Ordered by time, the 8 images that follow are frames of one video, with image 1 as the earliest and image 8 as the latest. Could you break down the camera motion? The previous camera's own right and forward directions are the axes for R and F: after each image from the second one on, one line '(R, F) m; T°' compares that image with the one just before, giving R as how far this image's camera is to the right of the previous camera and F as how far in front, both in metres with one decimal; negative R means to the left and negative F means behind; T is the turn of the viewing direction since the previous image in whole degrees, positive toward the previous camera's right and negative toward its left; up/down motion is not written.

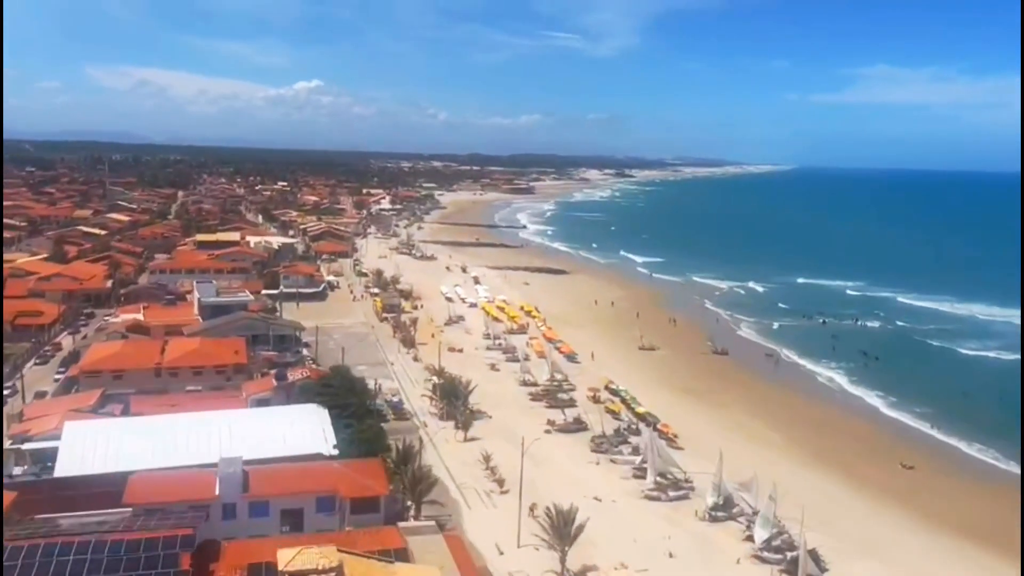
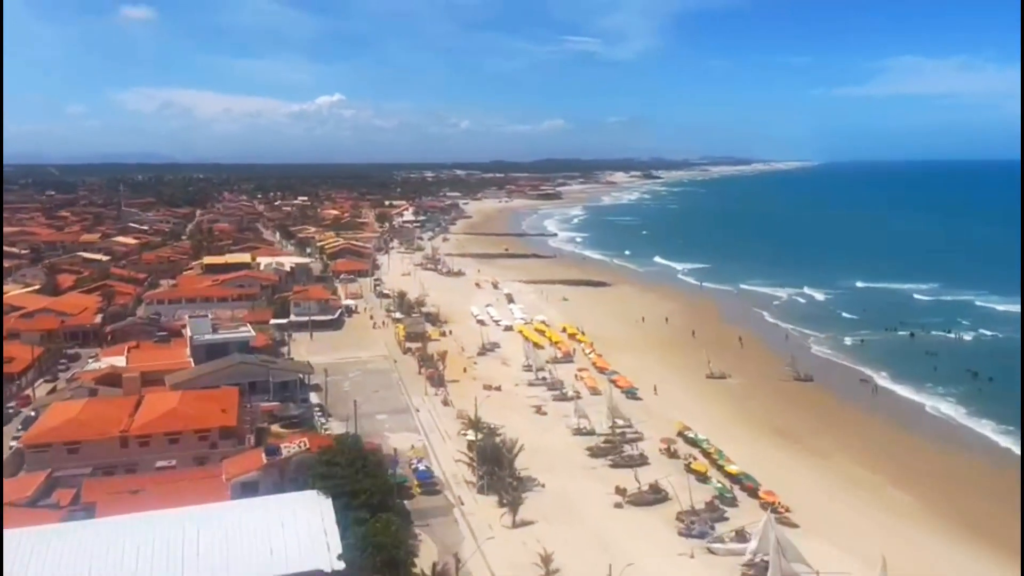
(-0.7, +6.0) m; -2°
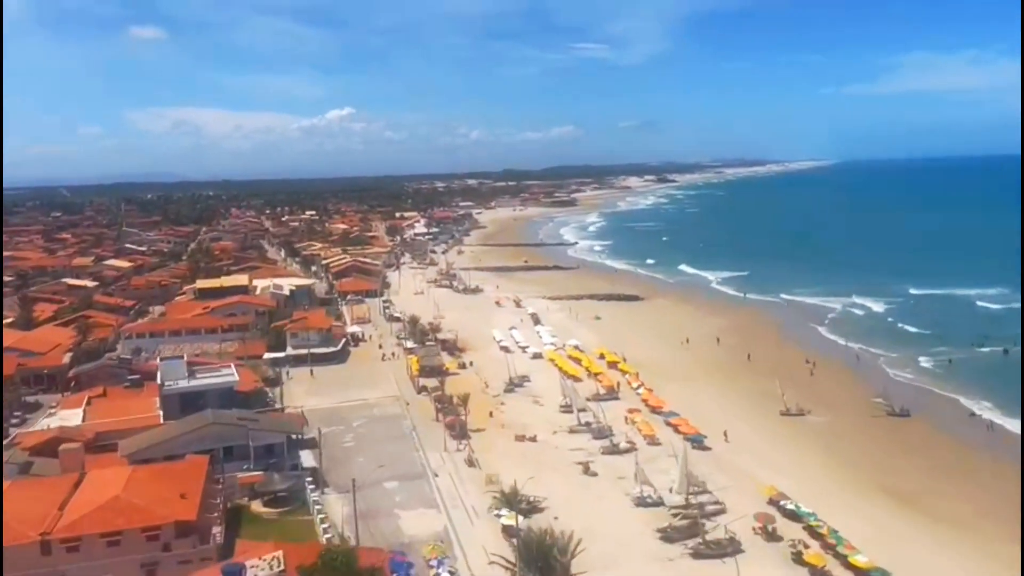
(-0.7, +5.8) m; -1°
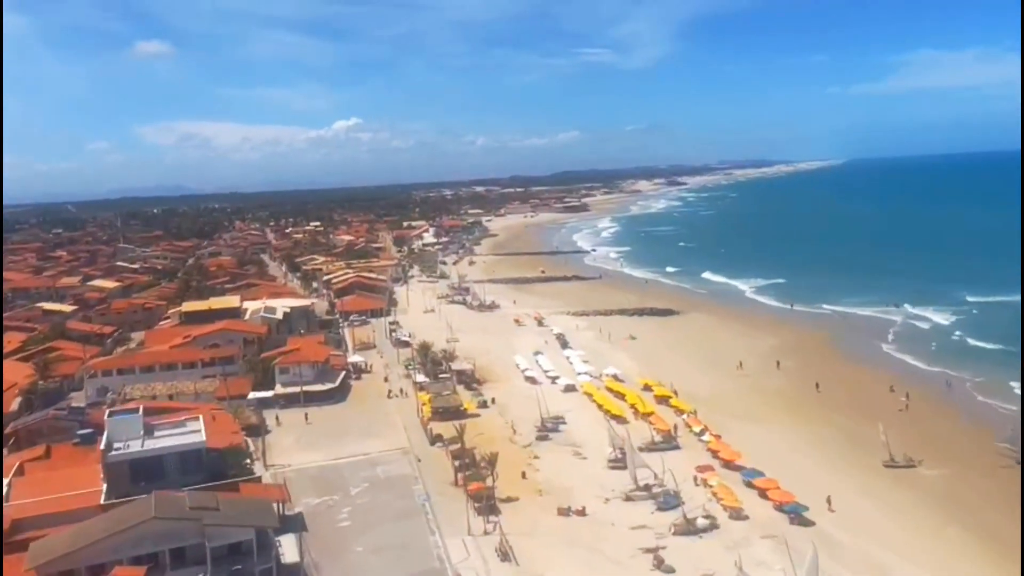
(-0.7, +5.9) m; -1°
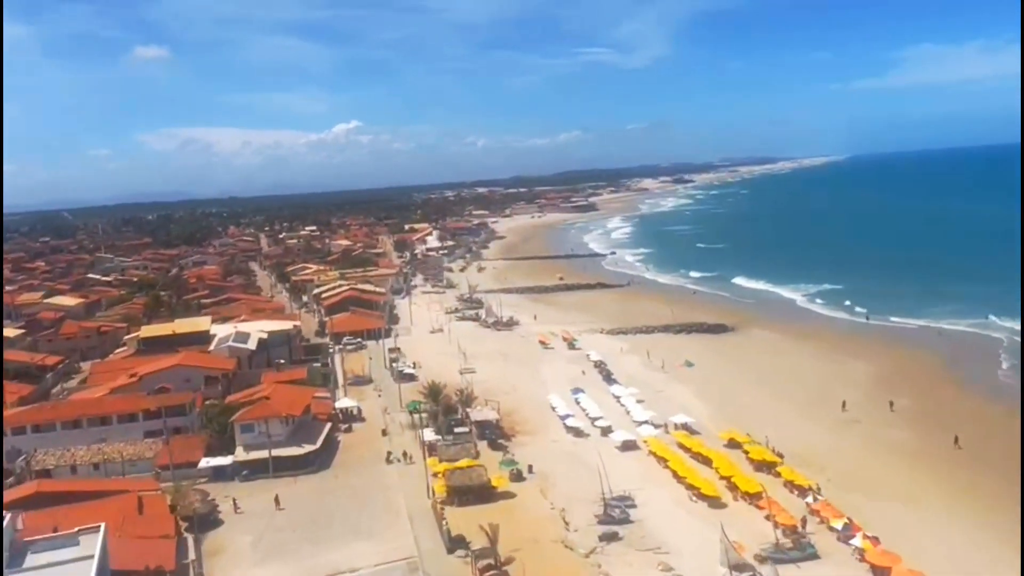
(-1.1, +8.3) m; 0°
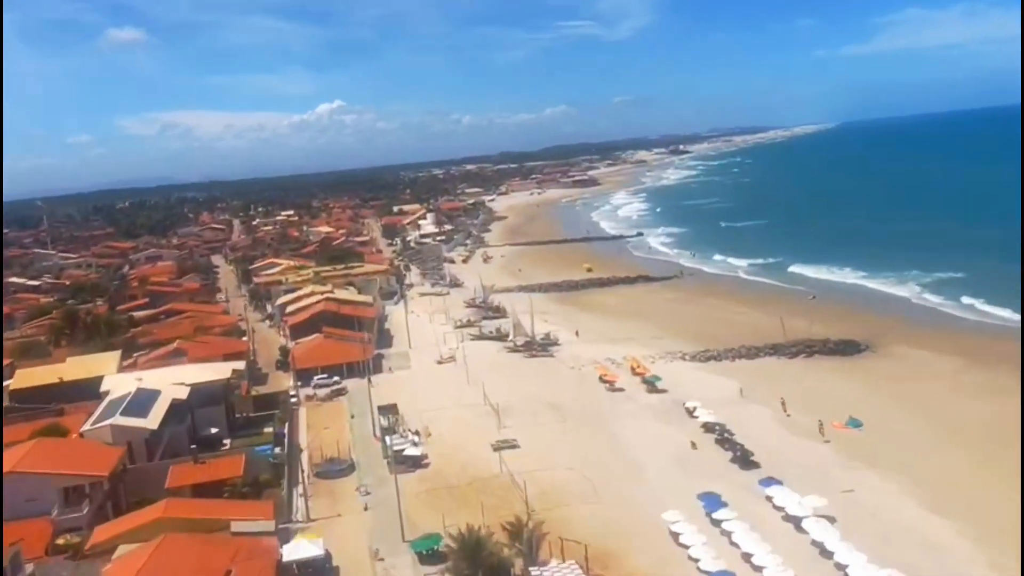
(-1.9, +13.3) m; +1°
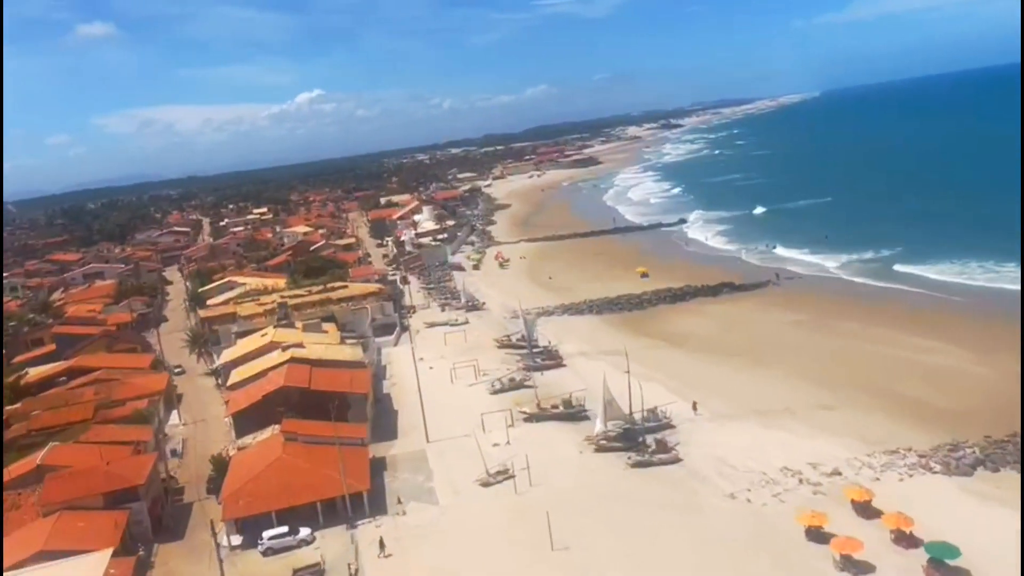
(-2.3, +13.7) m; +1°
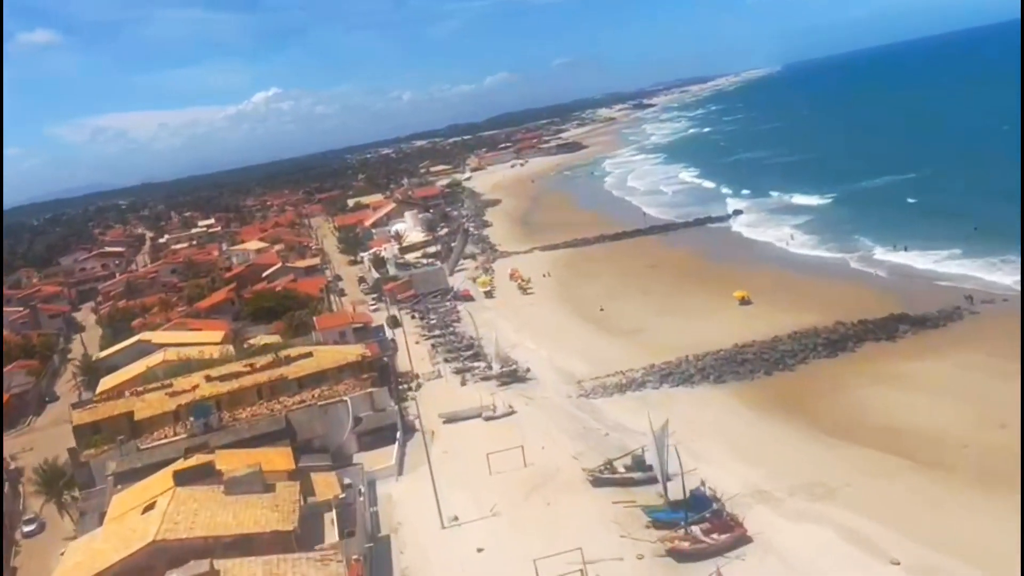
(-2.5, +14.1) m; +2°
